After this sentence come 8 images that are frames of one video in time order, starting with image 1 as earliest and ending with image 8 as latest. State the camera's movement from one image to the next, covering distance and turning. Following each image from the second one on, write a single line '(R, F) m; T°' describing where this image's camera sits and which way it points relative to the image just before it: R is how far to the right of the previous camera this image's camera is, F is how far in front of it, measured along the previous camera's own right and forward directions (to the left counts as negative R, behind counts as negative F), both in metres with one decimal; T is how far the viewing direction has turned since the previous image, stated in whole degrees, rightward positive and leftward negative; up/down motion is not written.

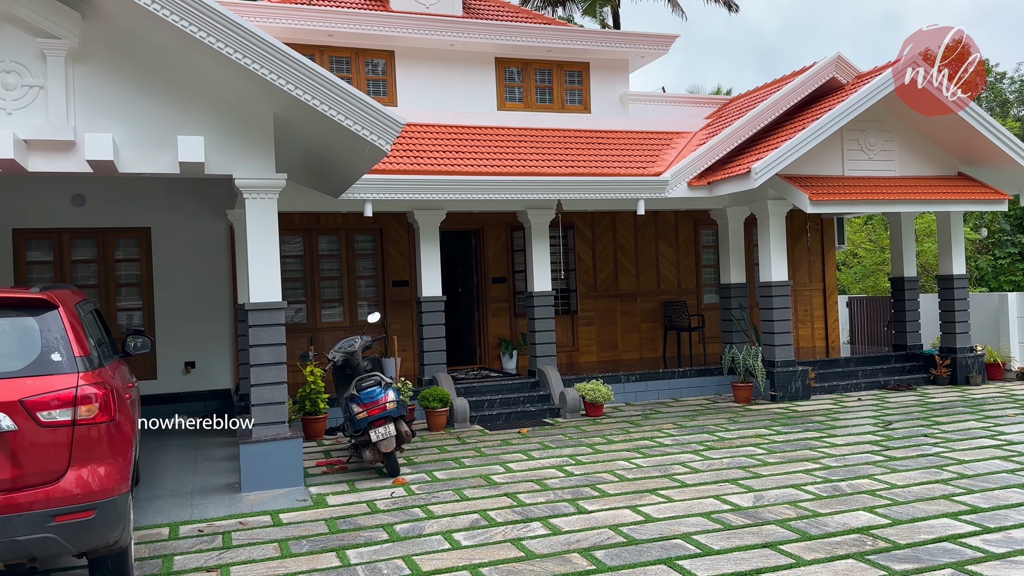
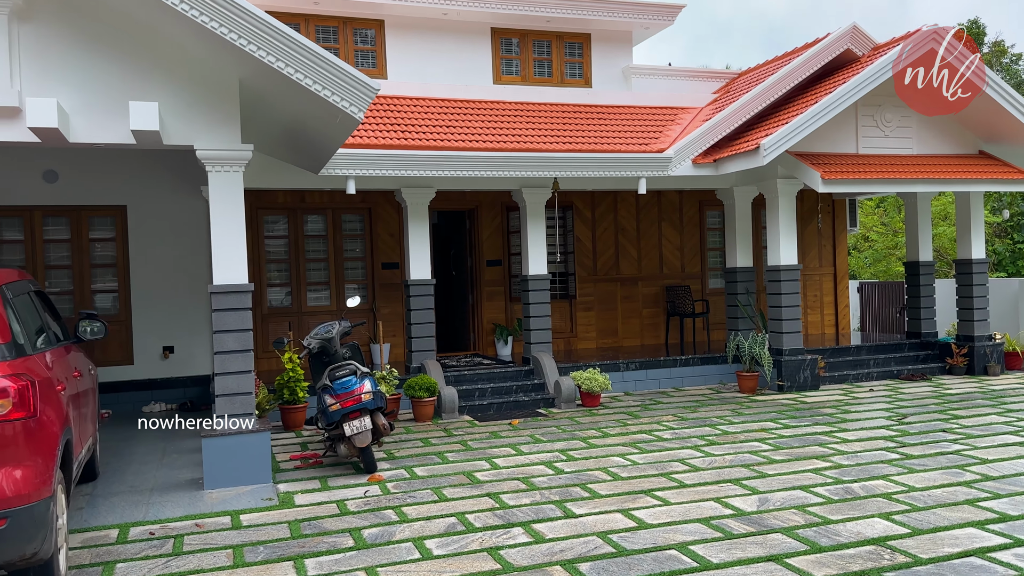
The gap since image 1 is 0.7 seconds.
(+0.2, +0.5) m; 0°
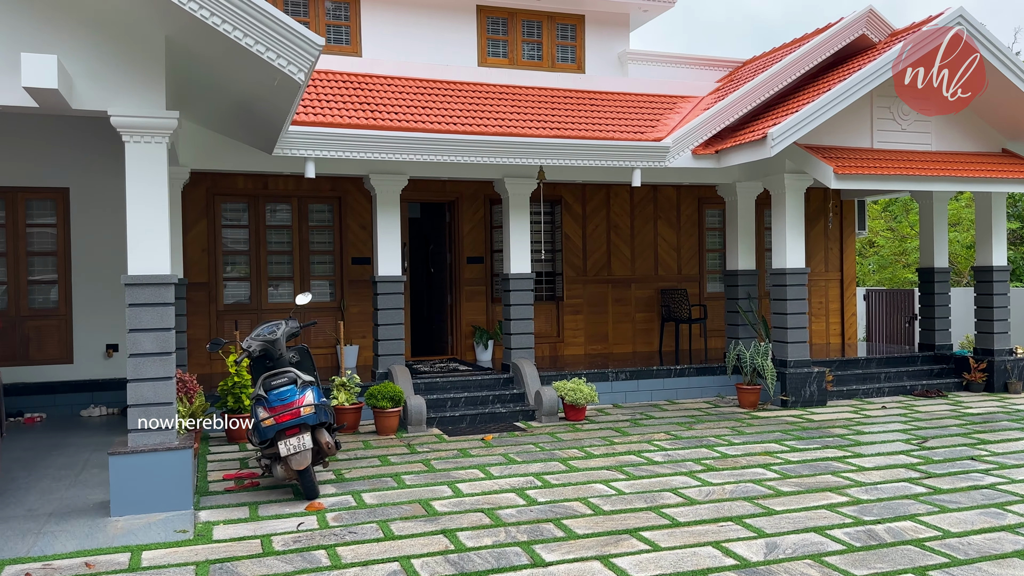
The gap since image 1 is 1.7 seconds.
(+0.2, +0.9) m; 0°
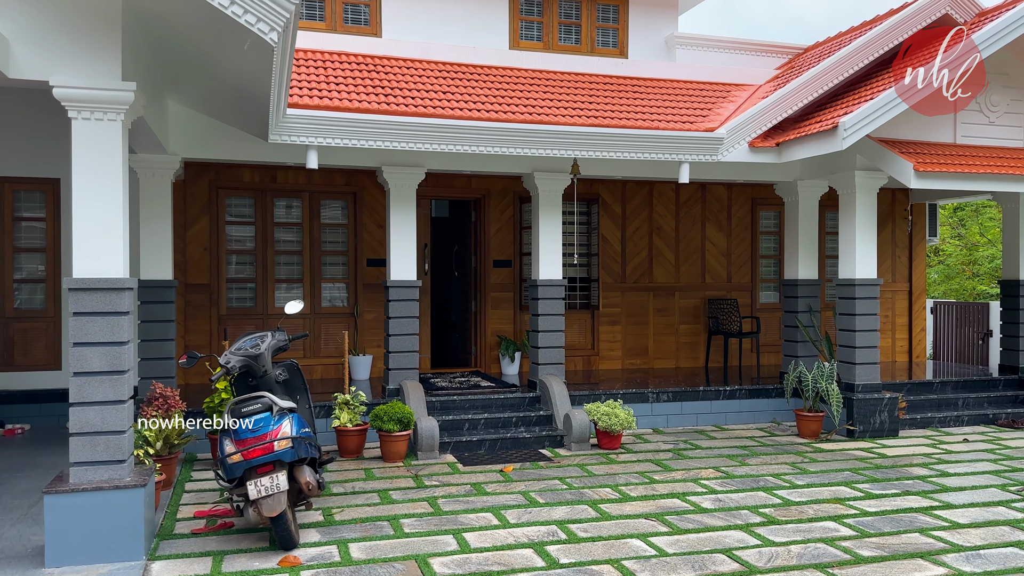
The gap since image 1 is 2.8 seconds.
(+0.1, +1.0) m; -3°
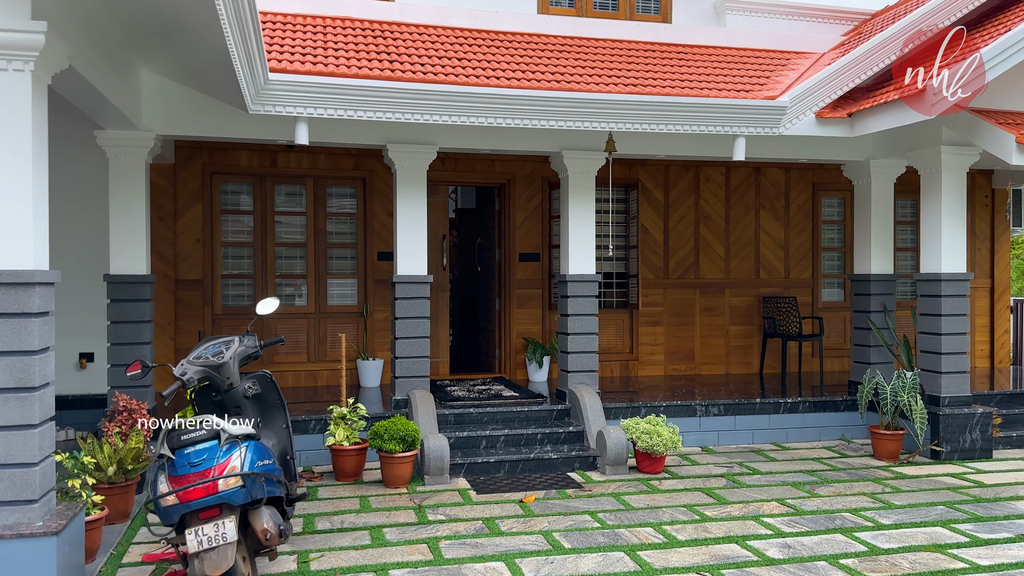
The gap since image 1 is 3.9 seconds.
(+0.1, +1.1) m; -3°
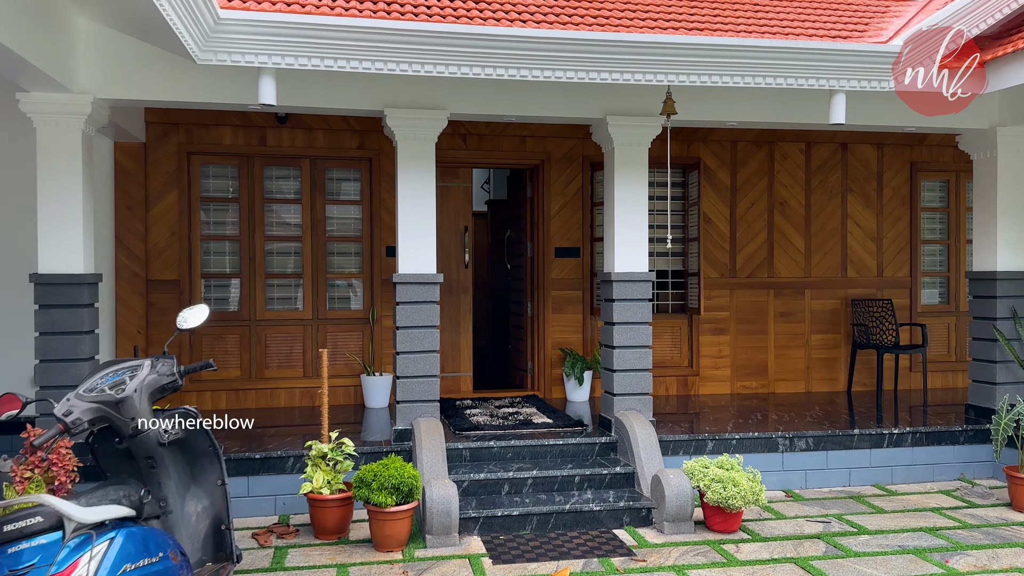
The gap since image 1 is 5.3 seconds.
(+0.1, +1.4) m; -3°
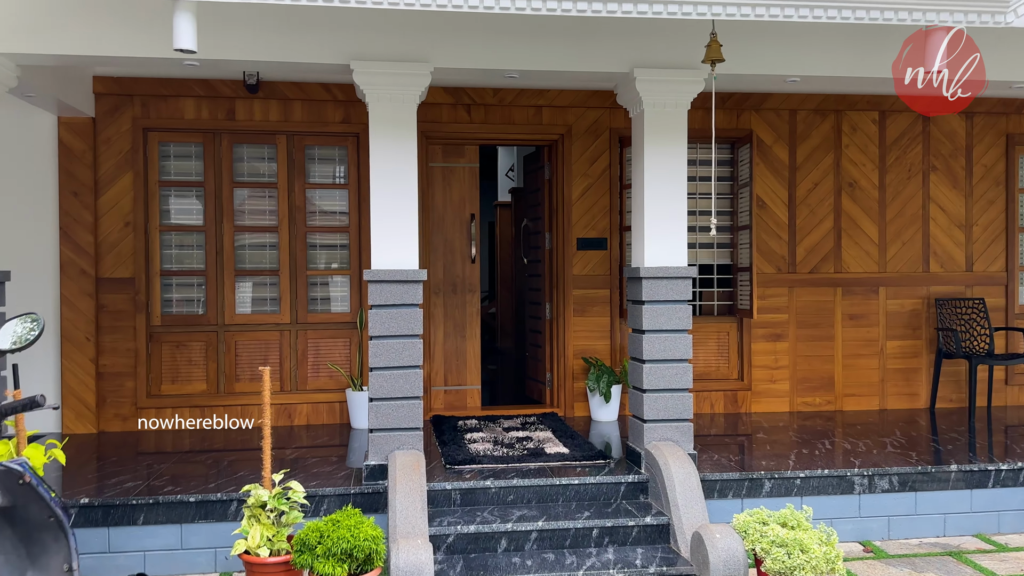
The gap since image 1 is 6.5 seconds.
(+0.2, +1.1) m; -3°
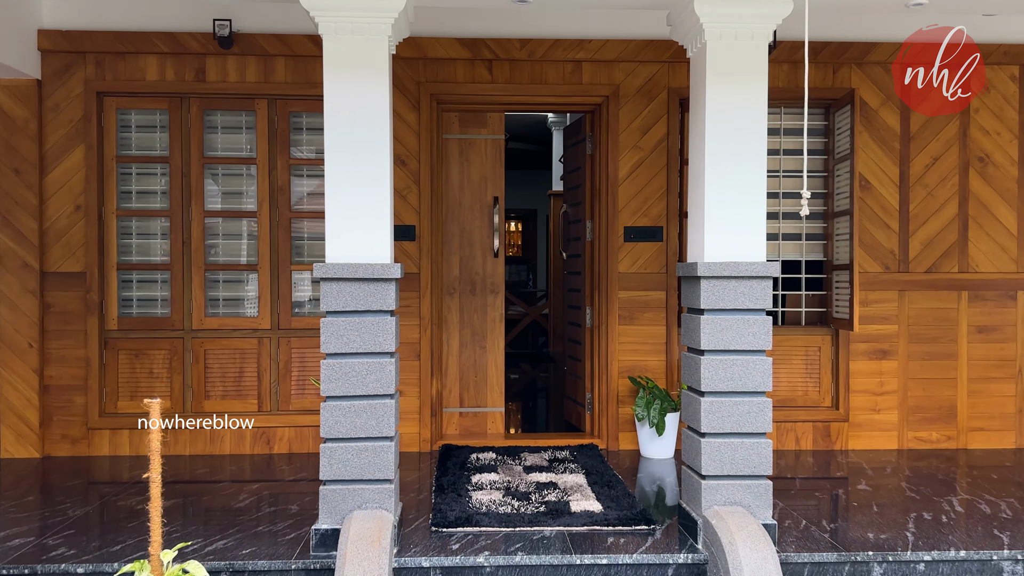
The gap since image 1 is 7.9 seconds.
(+0.3, +1.2) m; -5°
